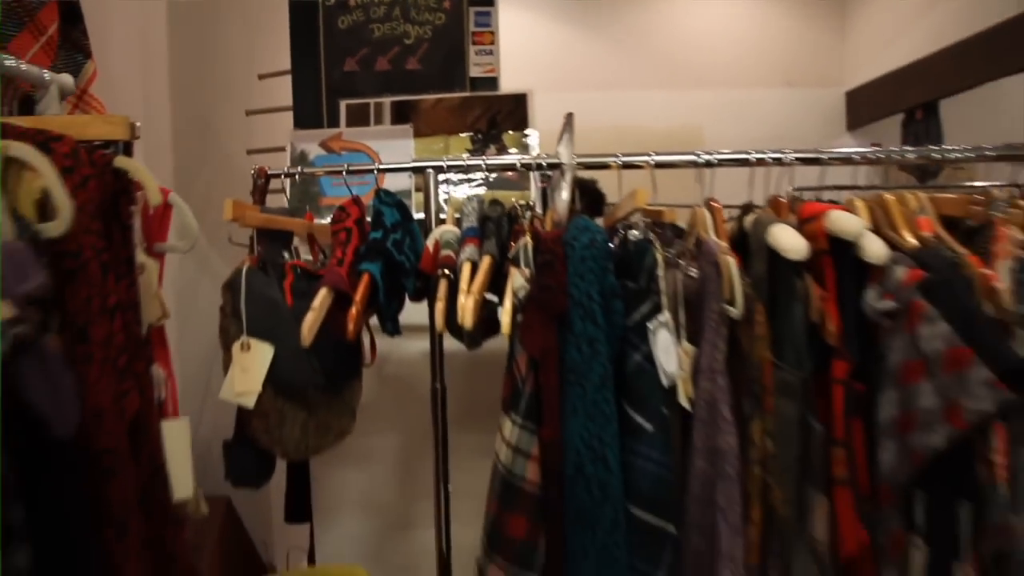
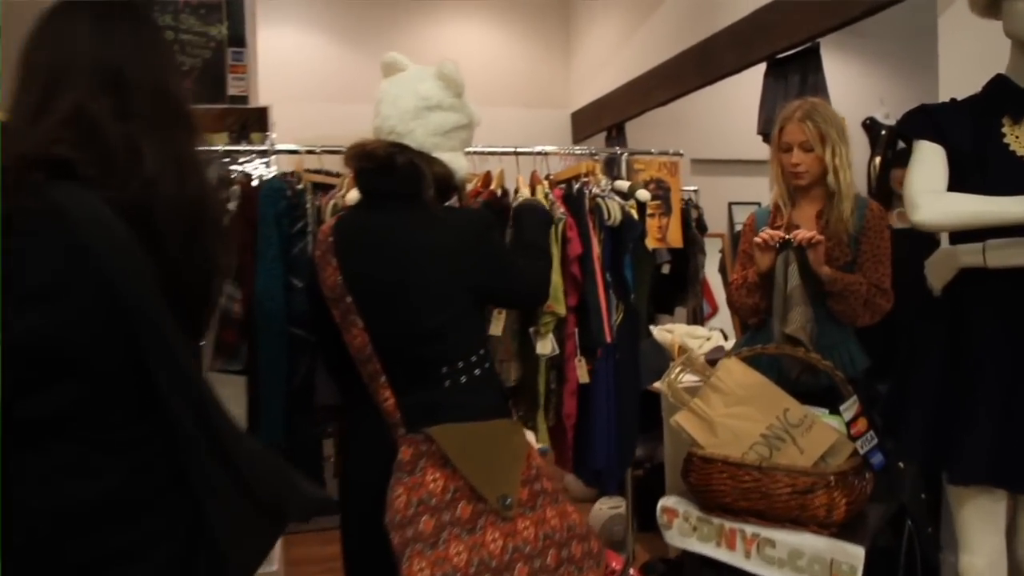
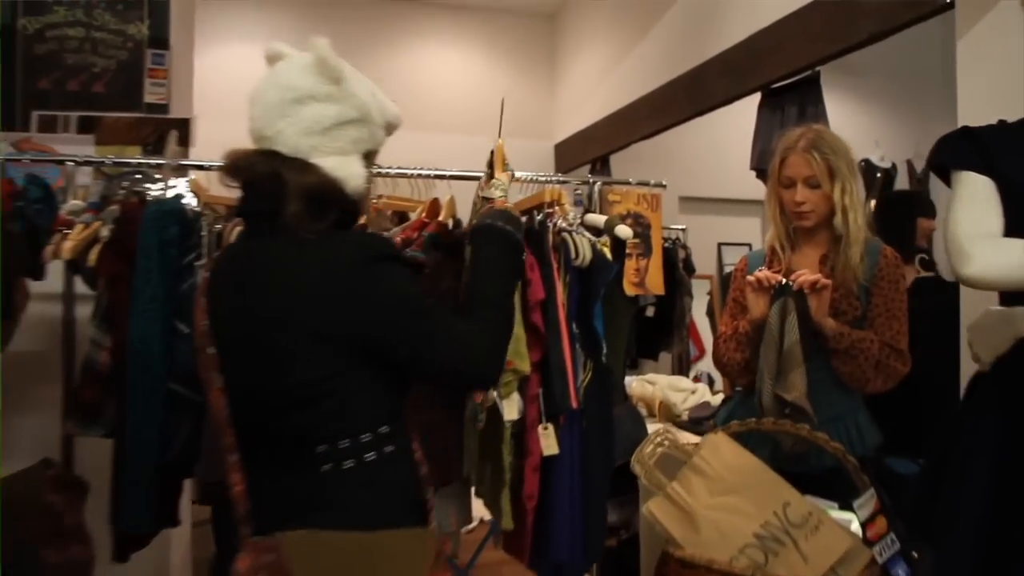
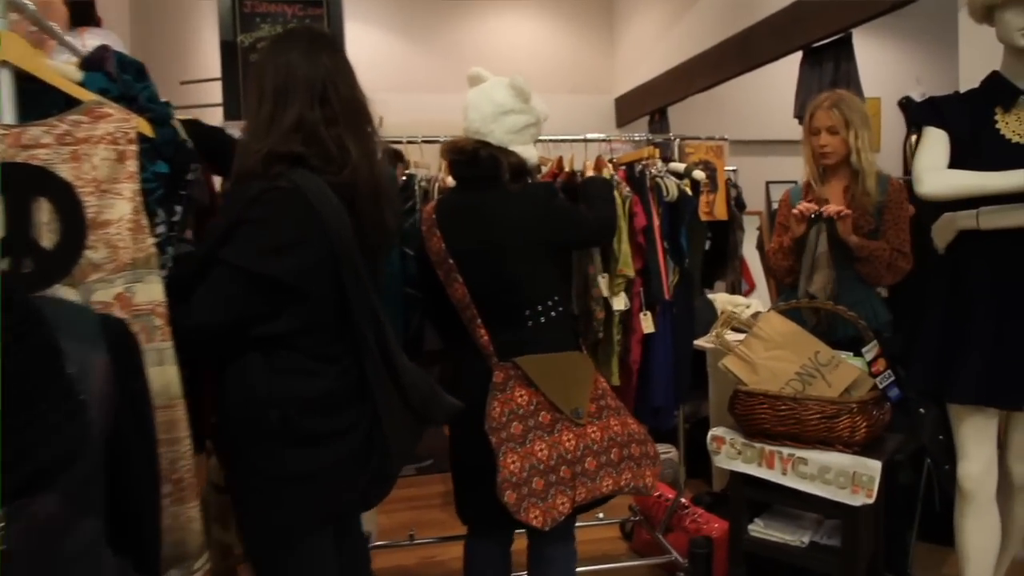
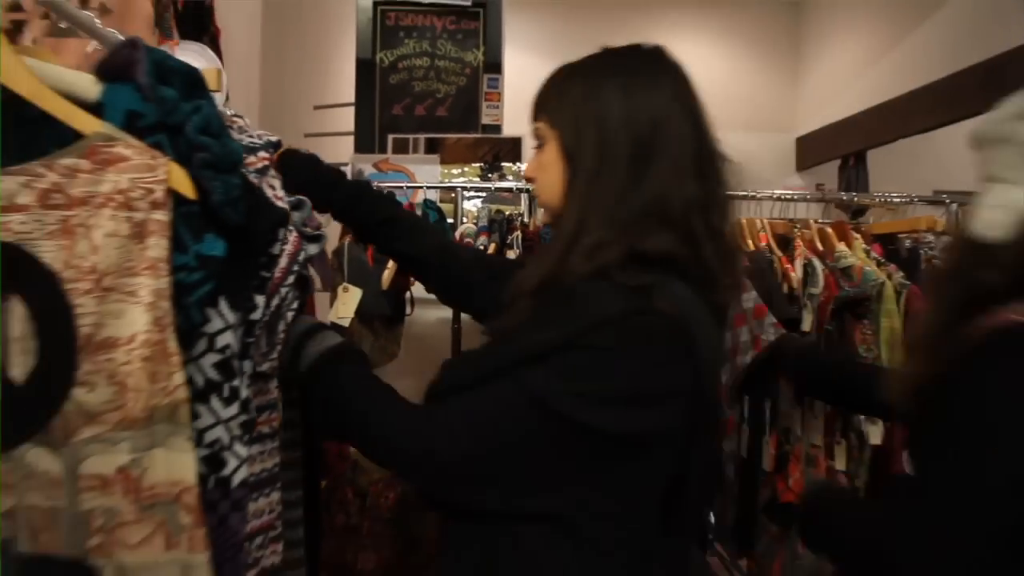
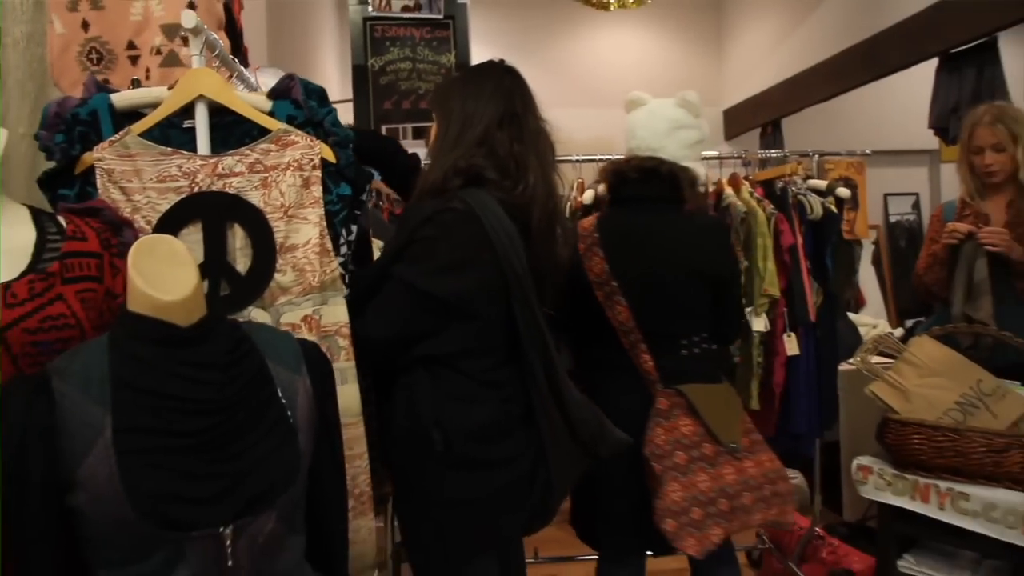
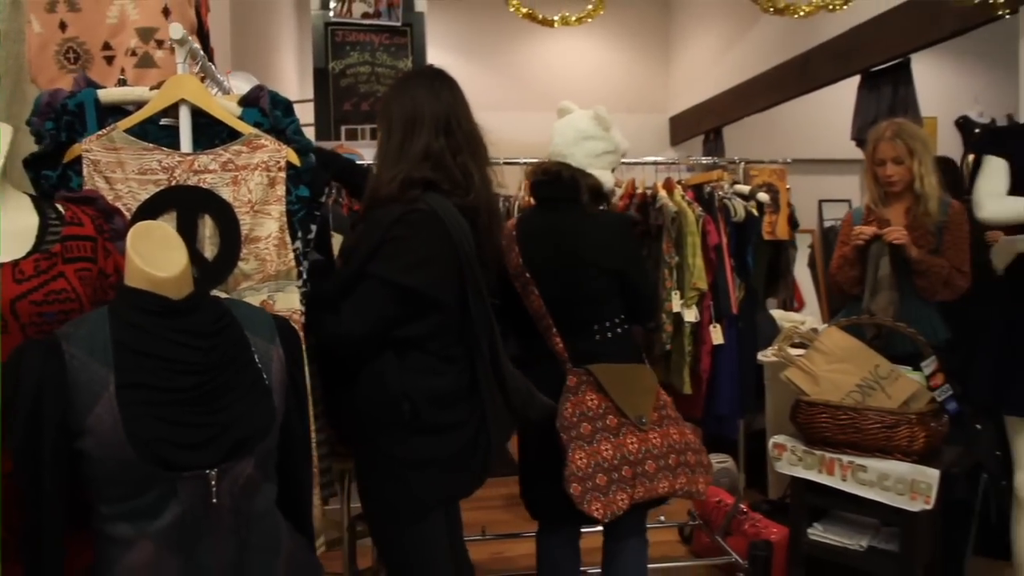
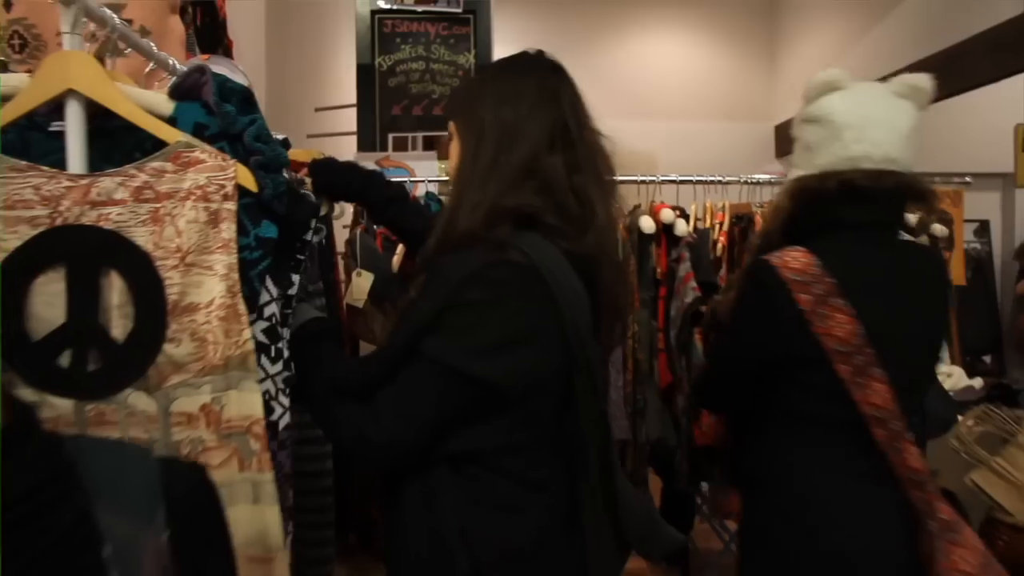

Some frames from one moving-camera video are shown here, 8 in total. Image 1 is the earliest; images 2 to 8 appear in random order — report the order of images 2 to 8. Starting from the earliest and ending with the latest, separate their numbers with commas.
5, 8, 6, 7, 4, 2, 3
